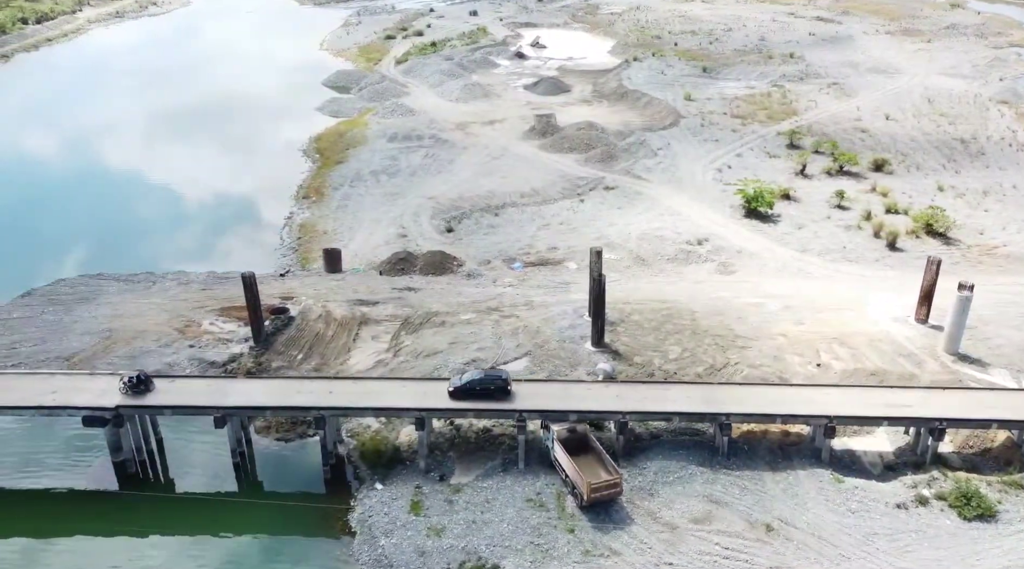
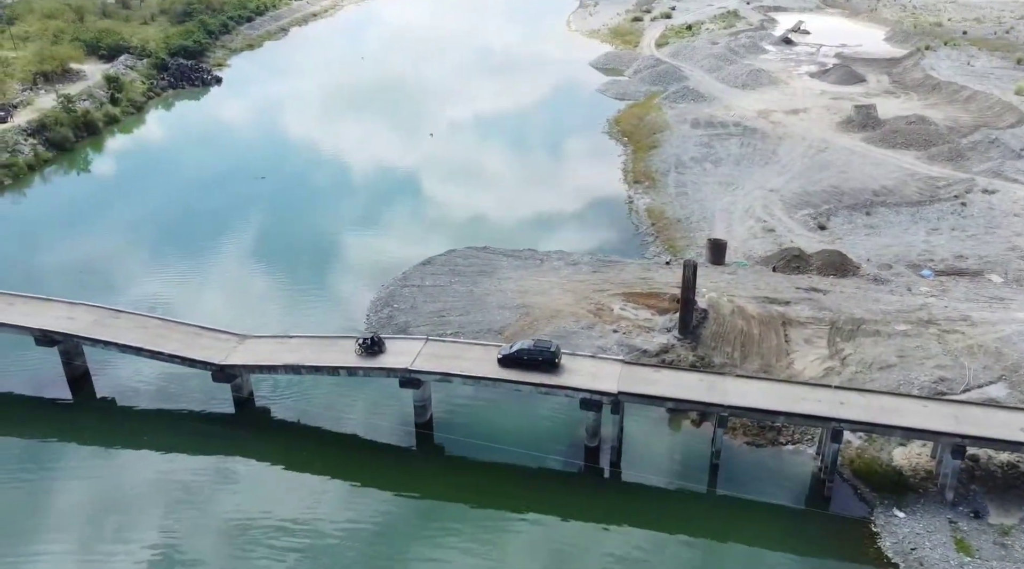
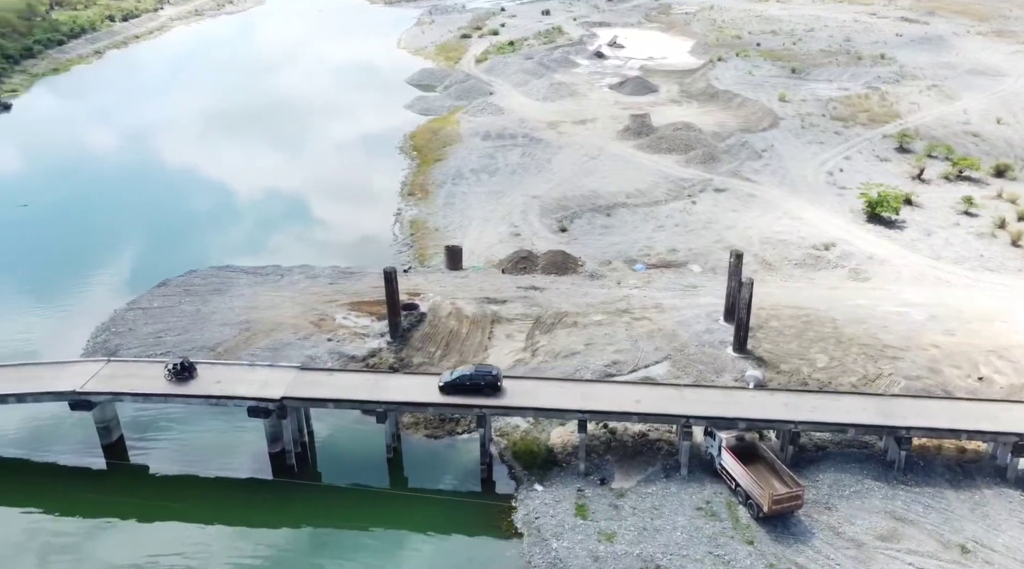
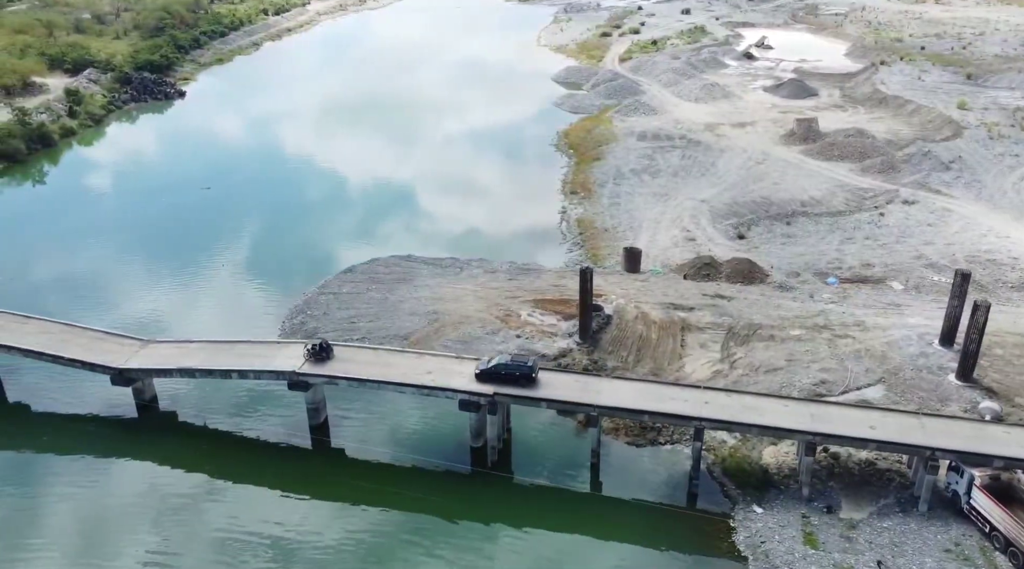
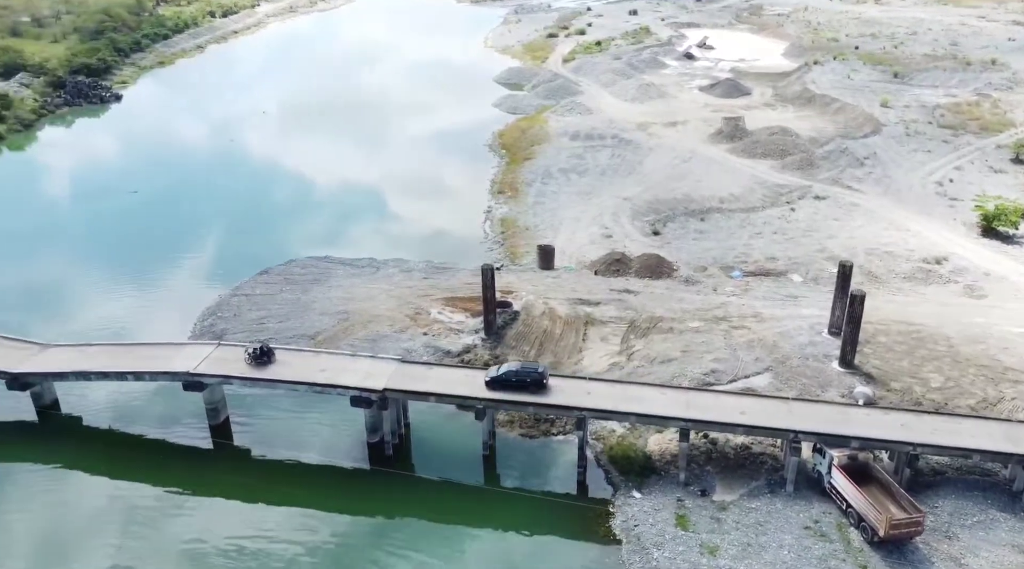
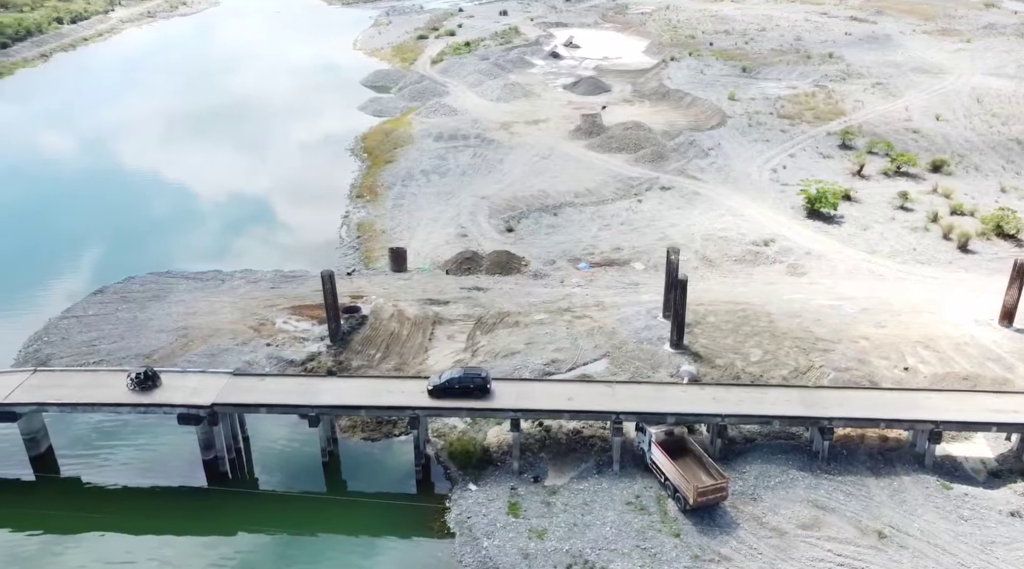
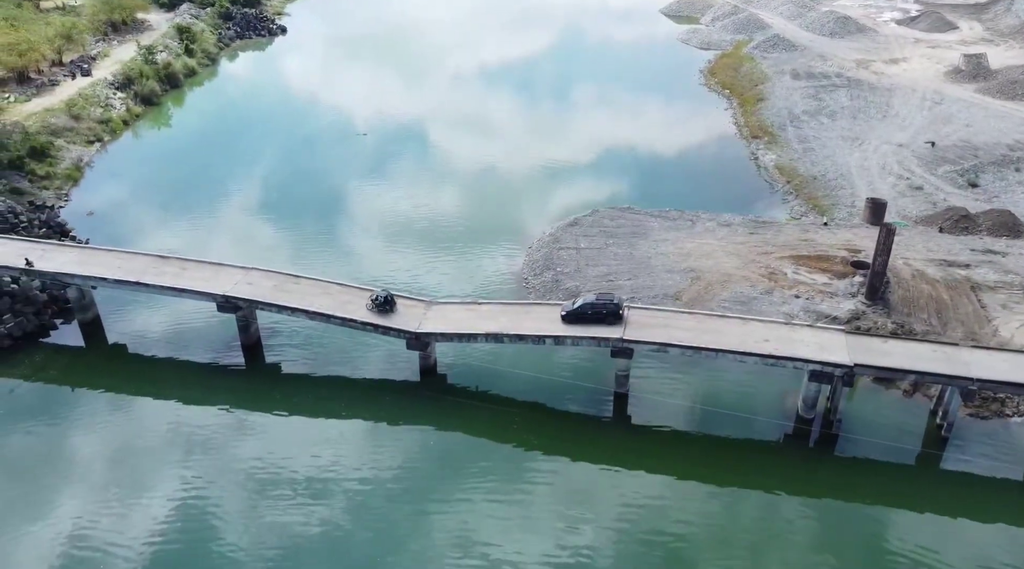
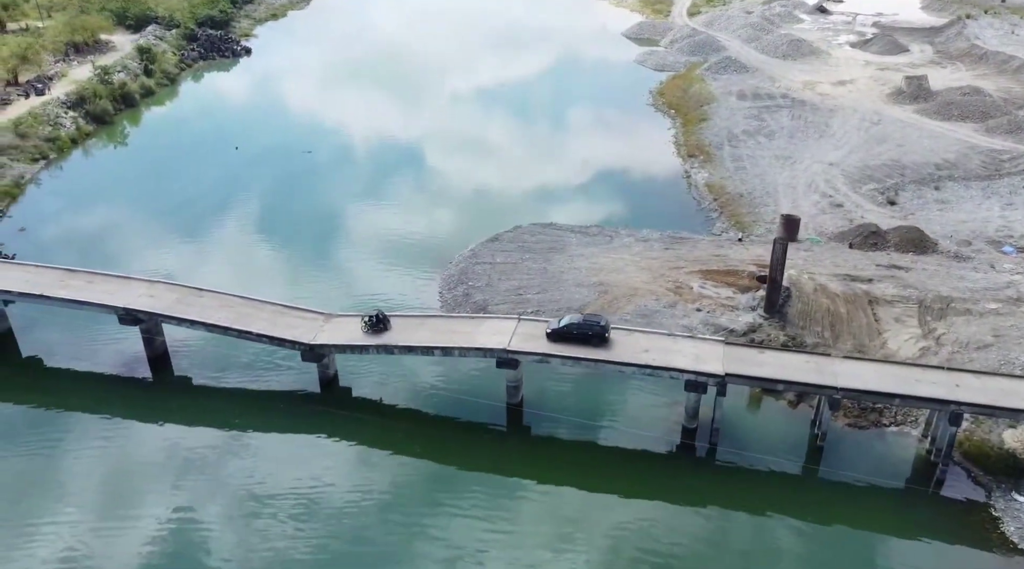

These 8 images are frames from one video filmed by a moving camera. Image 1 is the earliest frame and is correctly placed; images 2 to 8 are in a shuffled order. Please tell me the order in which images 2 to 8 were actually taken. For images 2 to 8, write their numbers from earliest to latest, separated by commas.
6, 3, 5, 4, 2, 8, 7
